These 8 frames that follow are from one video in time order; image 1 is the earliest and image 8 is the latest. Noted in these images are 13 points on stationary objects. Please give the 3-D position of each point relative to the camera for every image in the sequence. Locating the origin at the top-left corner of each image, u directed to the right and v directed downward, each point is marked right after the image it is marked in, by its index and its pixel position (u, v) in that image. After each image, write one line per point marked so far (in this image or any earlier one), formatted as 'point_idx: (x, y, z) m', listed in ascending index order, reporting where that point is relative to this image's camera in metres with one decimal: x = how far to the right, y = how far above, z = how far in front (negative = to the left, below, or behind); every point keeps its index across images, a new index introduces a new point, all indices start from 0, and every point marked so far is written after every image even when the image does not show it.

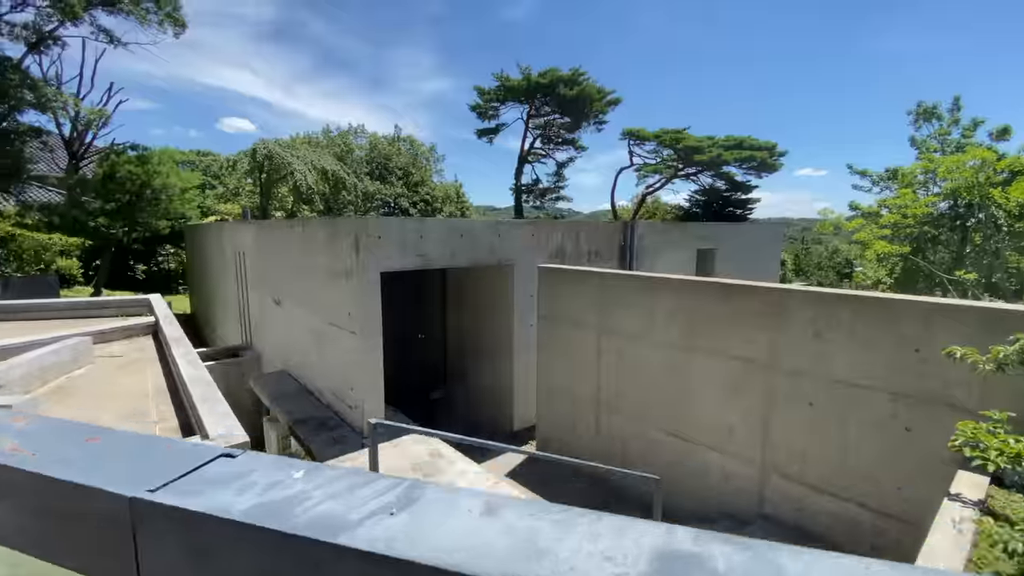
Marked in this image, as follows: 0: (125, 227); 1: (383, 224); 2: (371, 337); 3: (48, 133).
0: (-9.5, +1.5, +11.8) m
1: (-1.3, +0.6, +4.6) m
2: (-1.4, -0.5, +4.7) m
3: (-10.4, +3.6, +10.7) m
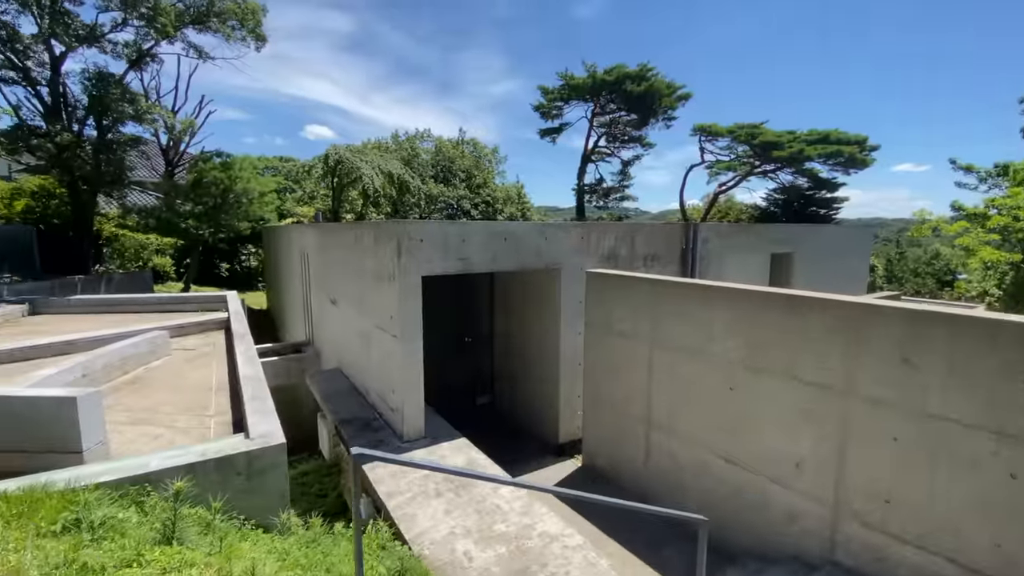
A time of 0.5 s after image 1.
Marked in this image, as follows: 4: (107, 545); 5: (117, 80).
0: (-8.0, +1.6, +12.7) m
1: (-0.9, +0.6, +4.6) m
2: (-1.0, -0.5, +4.7) m
3: (-9.1, +3.7, +11.8) m
4: (-2.1, -1.3, +2.4) m
5: (-9.1, +4.9, +11.0) m
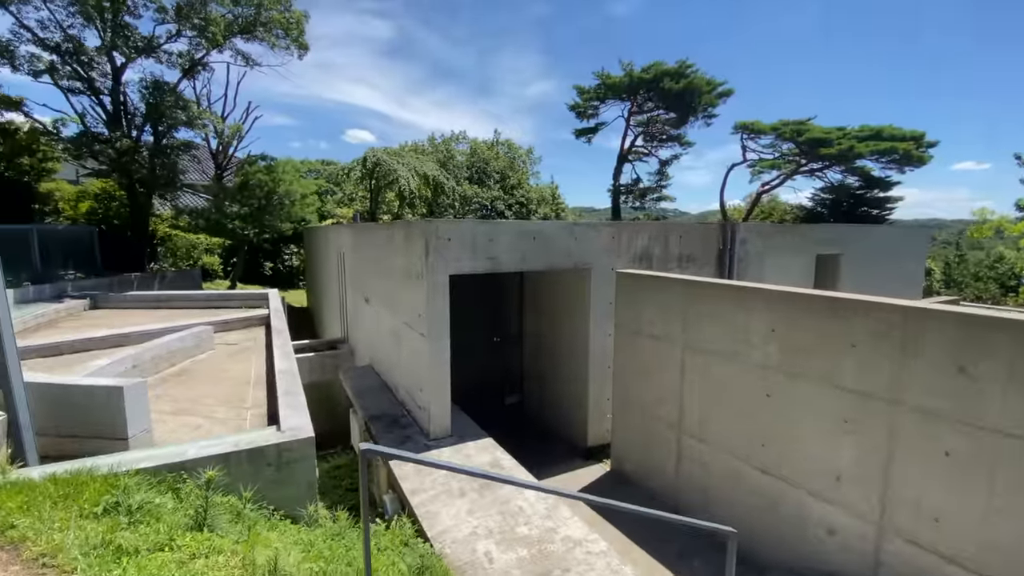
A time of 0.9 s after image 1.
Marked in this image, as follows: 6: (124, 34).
0: (-7.1, +1.7, +13.2) m
1: (-0.6, +0.6, +4.6) m
2: (-0.7, -0.5, +4.7) m
3: (-8.2, +3.8, +12.4) m
4: (-2.0, -1.3, +2.5) m
5: (-8.3, +4.9, +11.6) m
6: (-9.0, +5.9, +10.9) m
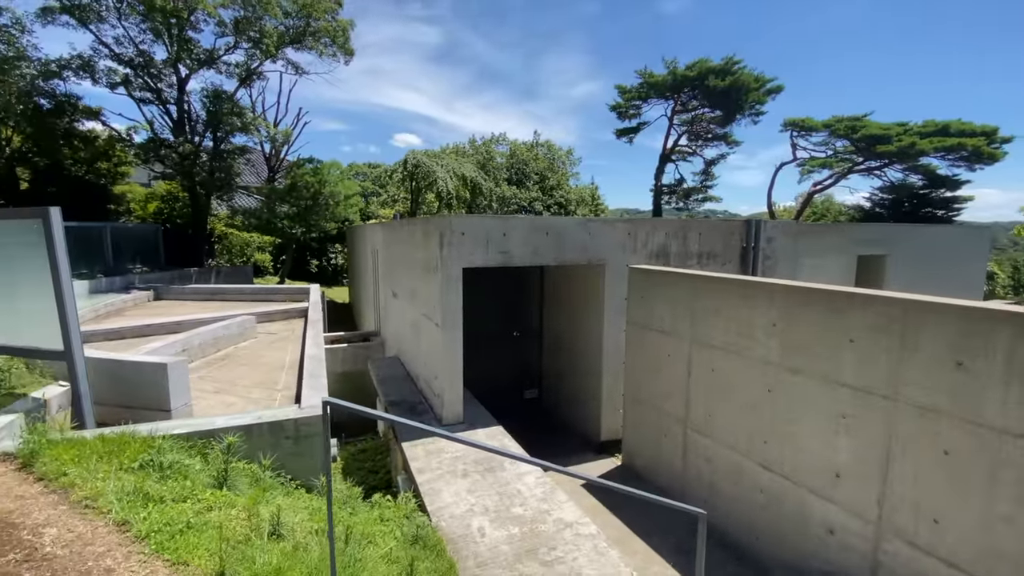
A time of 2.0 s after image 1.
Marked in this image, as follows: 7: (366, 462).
0: (-6.2, +1.8, +14.0) m
1: (-0.5, +0.7, +4.8) m
2: (-0.6, -0.4, +4.9) m
3: (-7.3, +4.0, +13.3) m
4: (-2.1, -1.2, +2.8) m
5: (-7.4, +5.1, +12.4) m
6: (-8.2, +6.1, +11.9) m
7: (-1.7, -2.0, +5.5) m
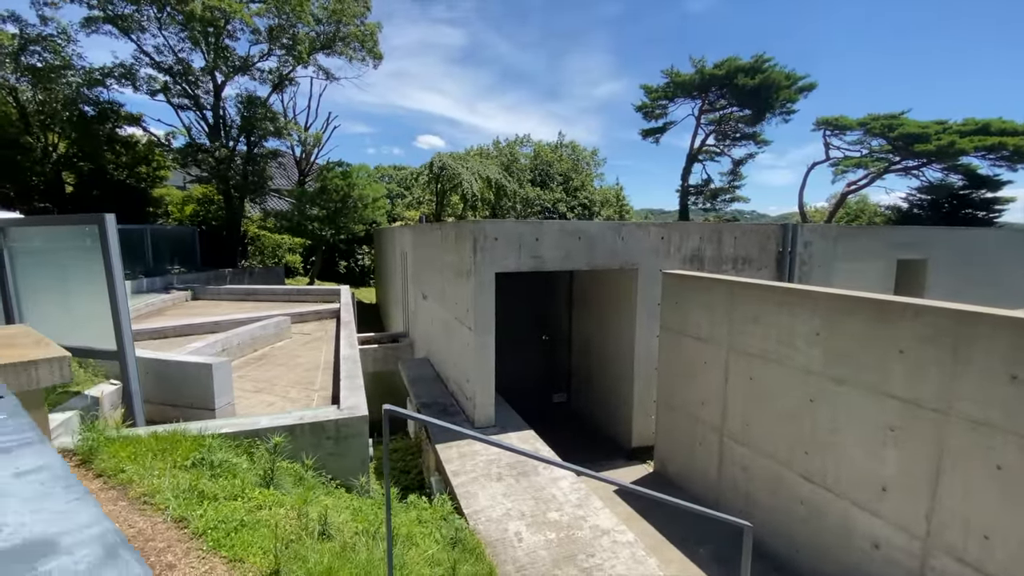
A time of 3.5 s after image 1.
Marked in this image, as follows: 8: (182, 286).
0: (-5.4, +1.8, +14.3) m
1: (-0.1, +0.6, +4.8) m
2: (-0.3, -0.5, +4.9) m
3: (-6.6, +3.9, +13.6) m
4: (-1.8, -1.2, +2.9) m
5: (-6.7, +5.1, +12.8) m
6: (-7.5, +6.0, +12.3) m
7: (-1.4, -2.1, +5.6) m
8: (-7.8, 0.0, +11.2) m
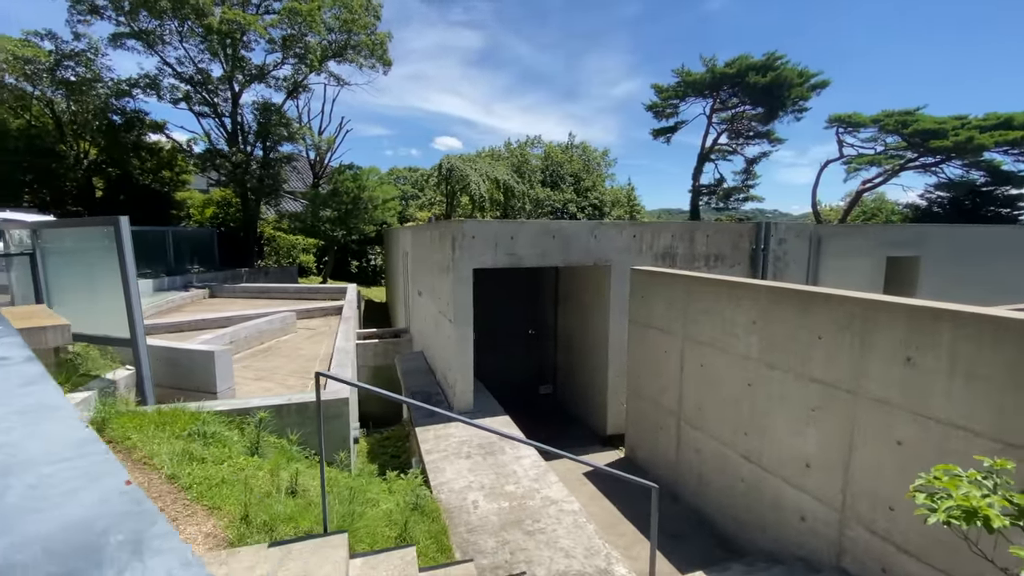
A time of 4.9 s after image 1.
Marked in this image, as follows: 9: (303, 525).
0: (-5.3, +1.8, +14.9) m
1: (-0.4, +0.7, +5.2) m
2: (-0.5, -0.4, +5.3) m
3: (-6.5, +4.0, +14.2) m
4: (-2.2, -1.1, +3.4) m
5: (-6.7, +5.1, +13.4) m
6: (-7.5, +6.1, +12.9) m
7: (-1.6, -2.0, +6.0) m
8: (-7.8, +0.1, +11.8) m
9: (-1.2, -1.3, +2.6) m
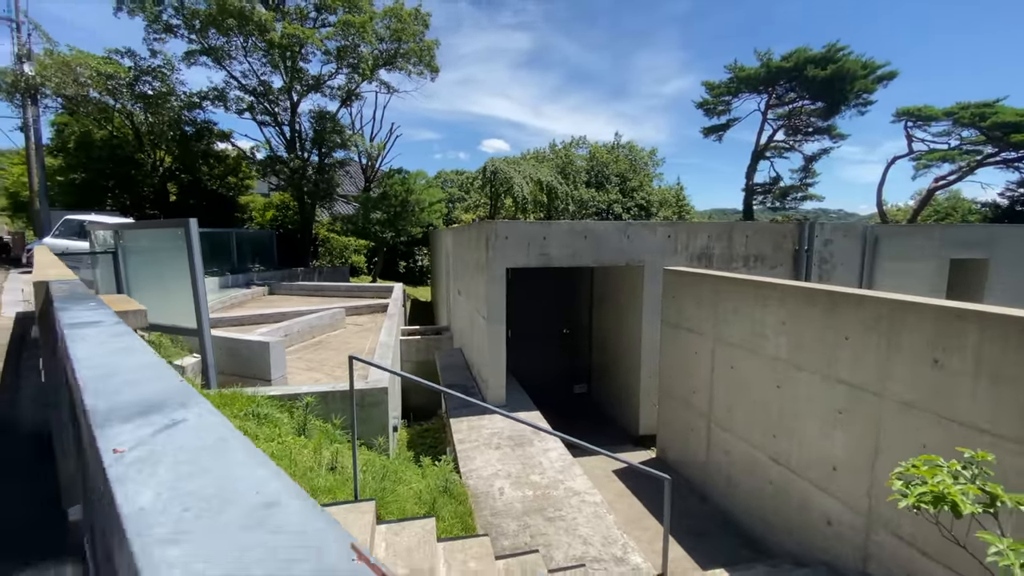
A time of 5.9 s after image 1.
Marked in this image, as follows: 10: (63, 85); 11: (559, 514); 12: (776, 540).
0: (-4.0, +1.9, +15.5) m
1: (0.0, +0.7, +5.4) m
2: (-0.2, -0.4, +5.5) m
3: (-5.2, +4.0, +15.0) m
4: (-2.0, -1.1, +3.7) m
5: (-5.4, +5.2, +14.2) m
6: (-6.2, +6.2, +13.8) m
7: (-1.2, -2.0, +6.3) m
8: (-6.8, +0.2, +12.7) m
9: (-1.1, -1.3, +2.9) m
10: (-11.7, +5.3, +12.2) m
11: (+0.4, -1.7, +3.5) m
12: (+2.2, -2.1, +3.9) m
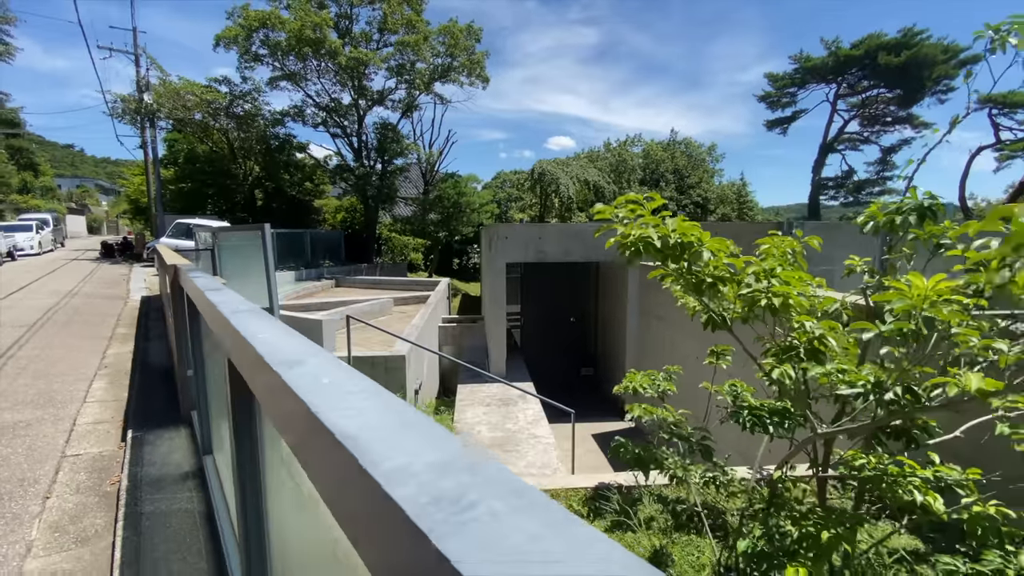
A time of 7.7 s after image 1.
0: (-2.6, +2.1, +17.0) m
1: (0.0, +0.8, +6.5) m
2: (-0.2, -0.3, +6.7) m
3: (-3.8, +4.3, +16.7) m
4: (-2.2, -1.0, +5.1) m
5: (-4.1, +5.4, +15.9) m
6: (-5.0, +6.4, +15.6) m
7: (-1.1, -1.9, +7.6) m
8: (-5.7, +0.4, +14.7) m
9: (-1.4, -1.2, +4.2) m
10: (-10.6, +5.6, +14.9) m
11: (0.0, -1.6, +4.6) m
12: (+1.9, -2.0, +4.7) m
